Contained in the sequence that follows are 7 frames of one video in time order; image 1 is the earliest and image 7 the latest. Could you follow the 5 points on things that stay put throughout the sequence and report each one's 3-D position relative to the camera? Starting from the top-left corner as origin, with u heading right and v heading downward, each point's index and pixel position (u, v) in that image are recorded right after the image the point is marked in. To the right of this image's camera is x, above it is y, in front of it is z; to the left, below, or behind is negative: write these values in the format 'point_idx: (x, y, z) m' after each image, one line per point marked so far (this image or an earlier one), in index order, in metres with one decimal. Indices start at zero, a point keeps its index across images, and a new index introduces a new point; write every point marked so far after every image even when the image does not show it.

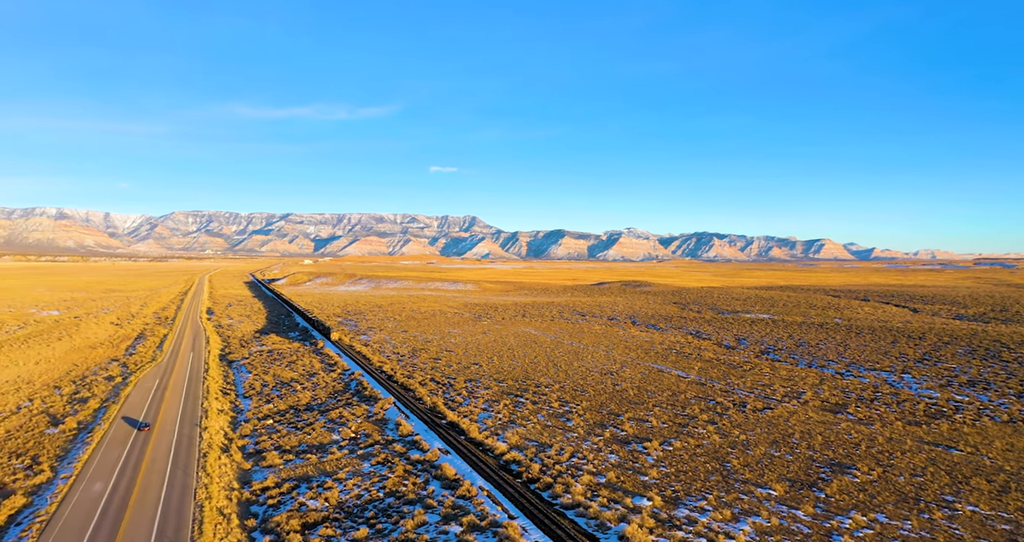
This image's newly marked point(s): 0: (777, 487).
0: (+5.1, -4.2, +9.1) m
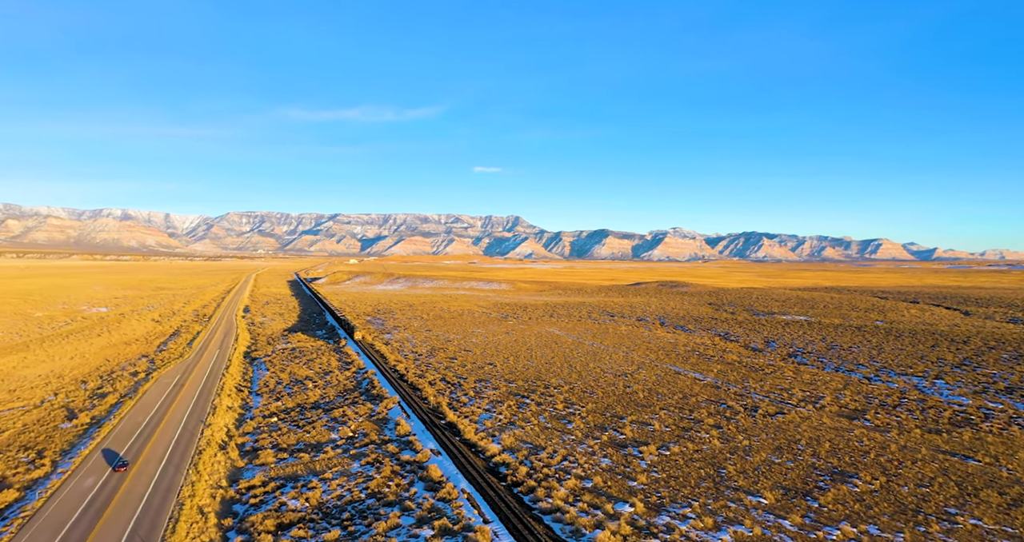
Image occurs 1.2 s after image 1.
0: (+4.8, -4.3, +8.8) m
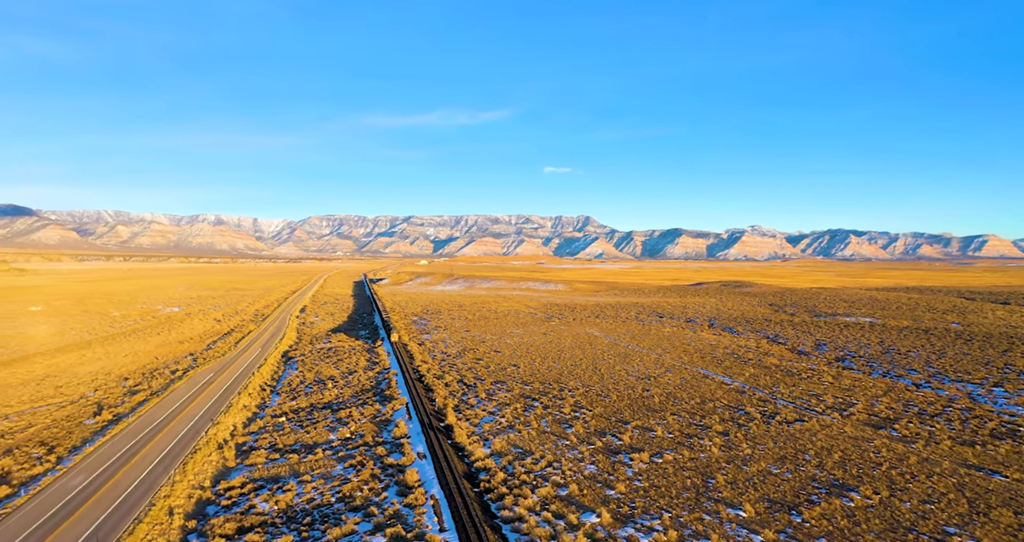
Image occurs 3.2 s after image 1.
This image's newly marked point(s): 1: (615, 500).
0: (+4.3, -4.3, +8.5) m
1: (+1.9, -4.2, +8.5) m
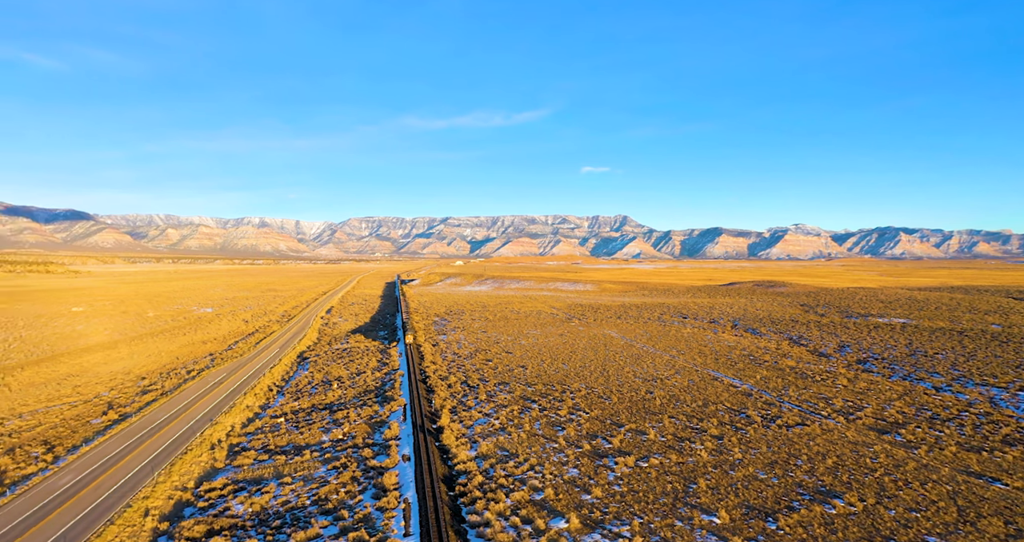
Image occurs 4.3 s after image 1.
0: (+3.8, -4.4, +8.4) m
1: (+1.4, -4.3, +8.5) m
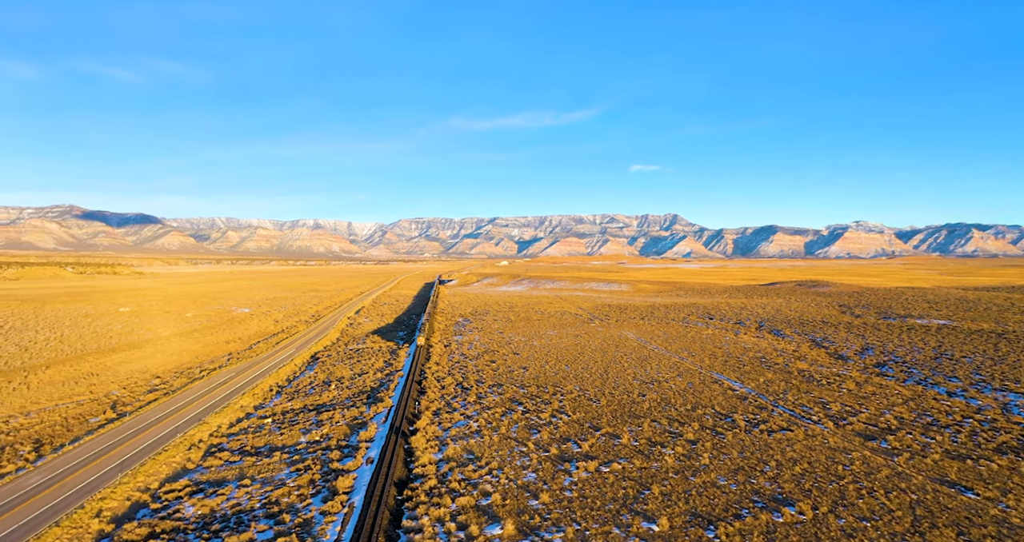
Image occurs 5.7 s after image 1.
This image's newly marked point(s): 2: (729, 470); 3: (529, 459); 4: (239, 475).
0: (+2.7, -4.6, +8.4) m
1: (+0.4, -4.5, +8.7) m
2: (+5.7, -5.2, +12.2) m
3: (+0.5, -5.0, +12.4) m
4: (-6.1, -4.5, +10.3) m
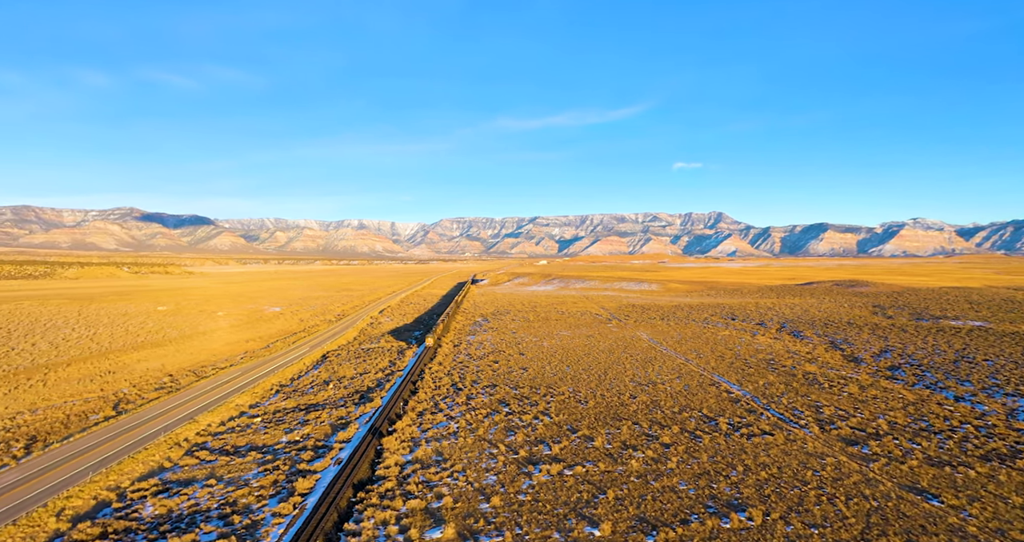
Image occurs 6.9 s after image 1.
0: (+1.7, -4.7, +8.6) m
1: (-0.6, -4.7, +8.9) m
2: (+4.8, -5.4, +12.3) m
3: (-0.4, -5.2, +12.6) m
4: (-7.0, -4.7, +10.8) m
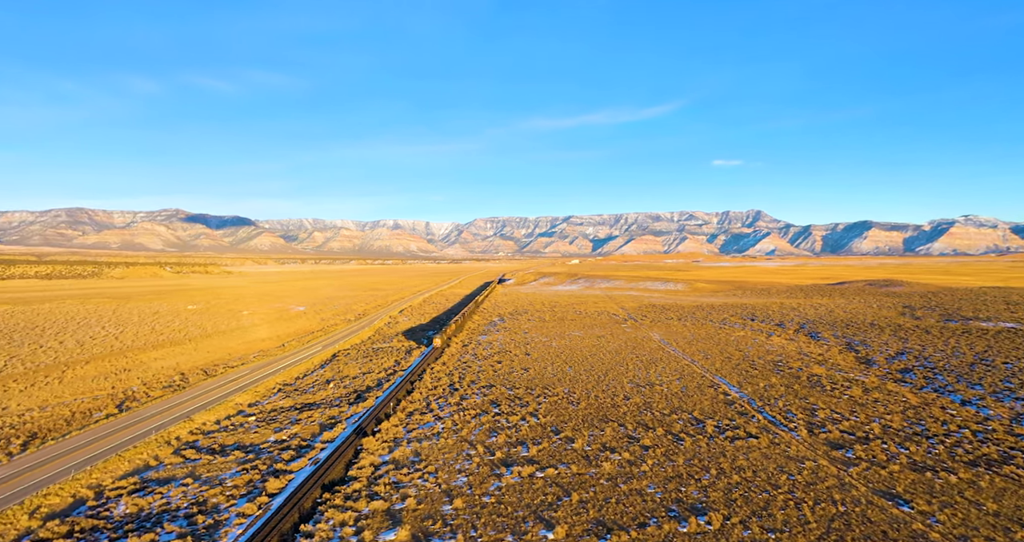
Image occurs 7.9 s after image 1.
0: (+0.9, -4.9, +8.8) m
1: (-1.4, -4.8, +9.2) m
2: (+4.1, -5.5, +12.4) m
3: (-1.2, -5.3, +12.9) m
4: (-7.8, -4.9, +11.2) m
